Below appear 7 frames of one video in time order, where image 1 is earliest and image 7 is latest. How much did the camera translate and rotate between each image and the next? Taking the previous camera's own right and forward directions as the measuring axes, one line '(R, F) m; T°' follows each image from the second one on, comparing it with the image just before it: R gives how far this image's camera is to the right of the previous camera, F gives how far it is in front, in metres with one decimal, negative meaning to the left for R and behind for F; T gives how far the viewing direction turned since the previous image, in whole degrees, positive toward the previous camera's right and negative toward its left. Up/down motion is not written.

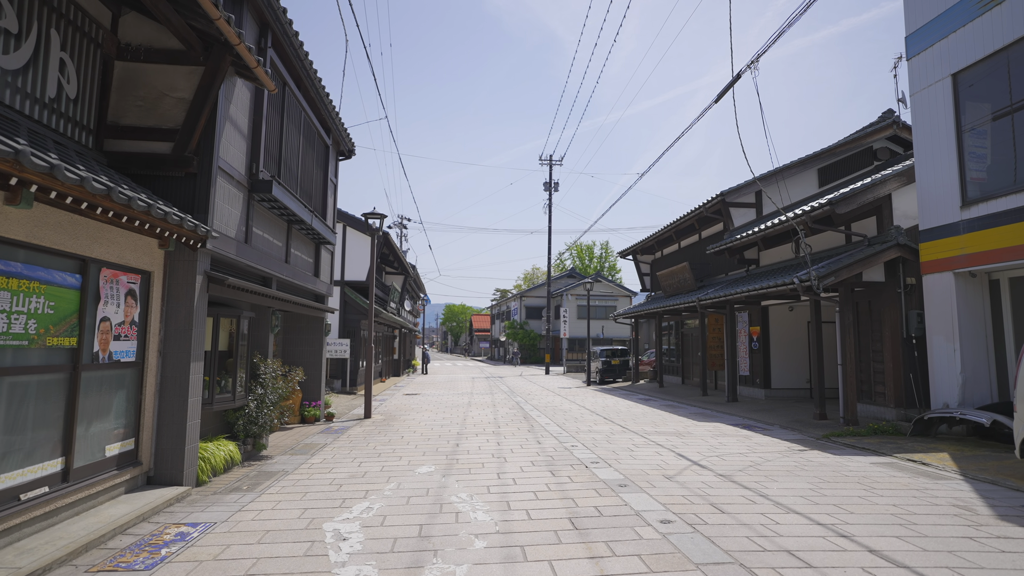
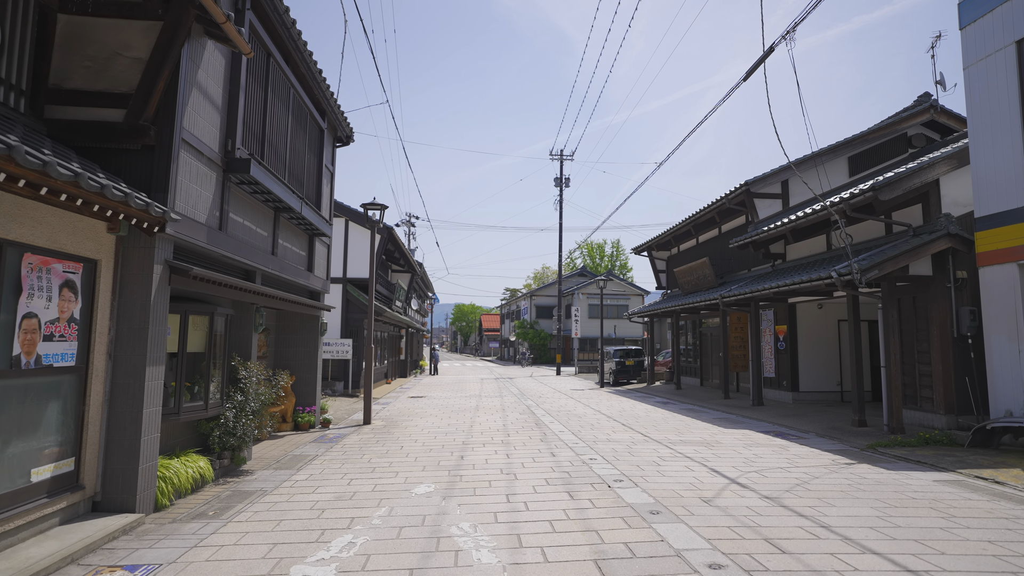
(0.0, +0.9) m; -1°
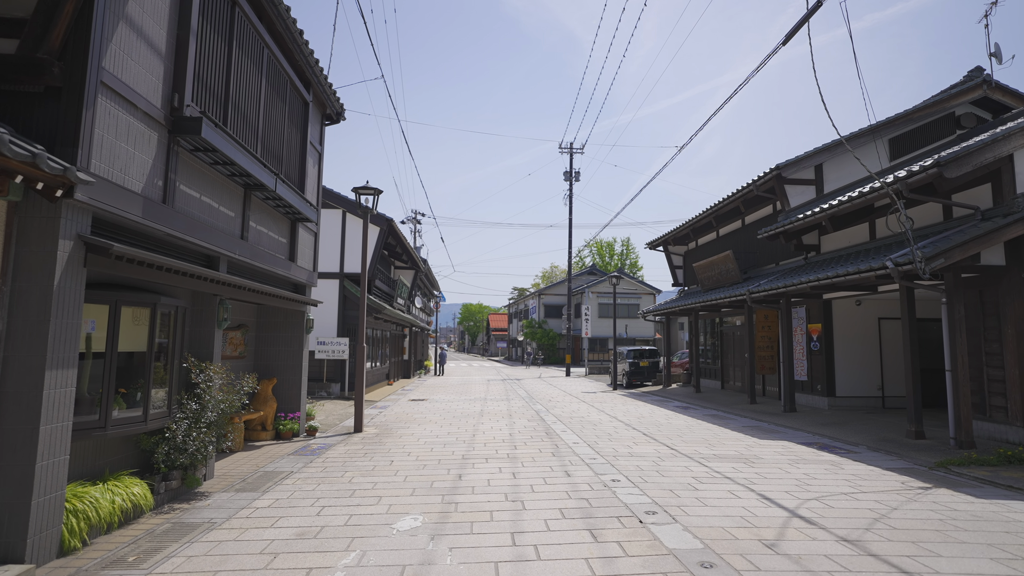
(0.0, +1.2) m; -1°
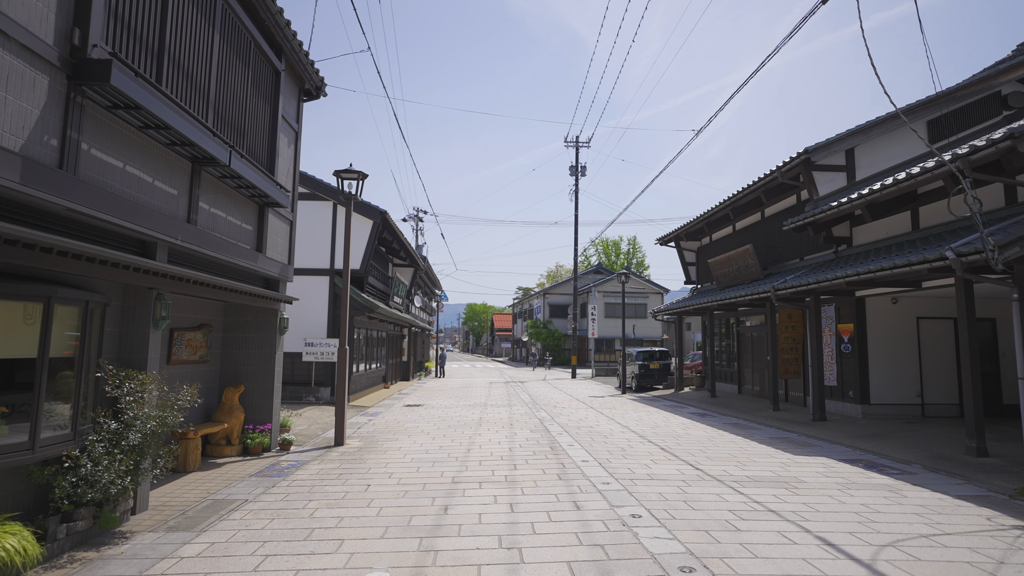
(+0.1, +1.1) m; 0°
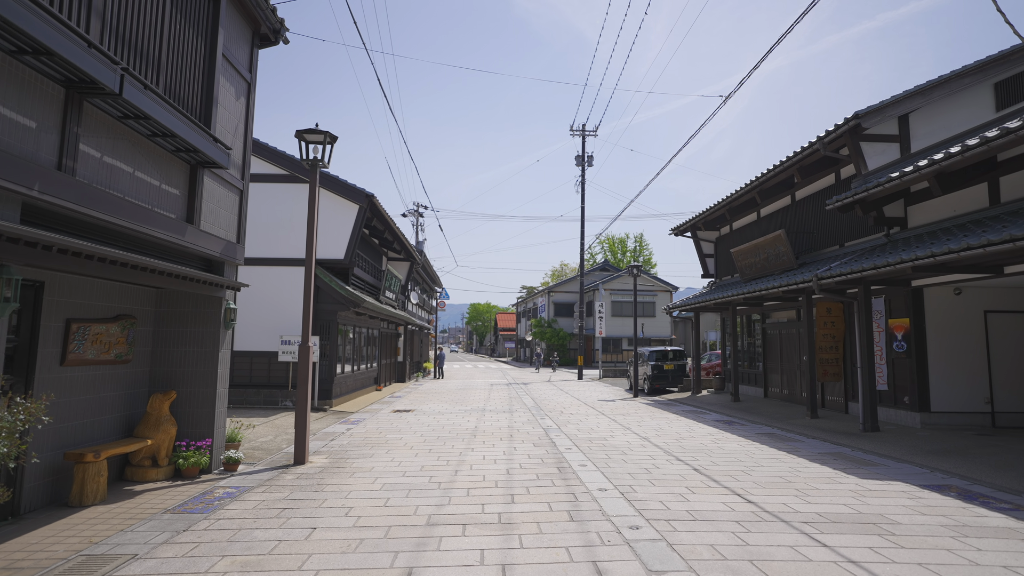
(+0.1, +1.6) m; 0°
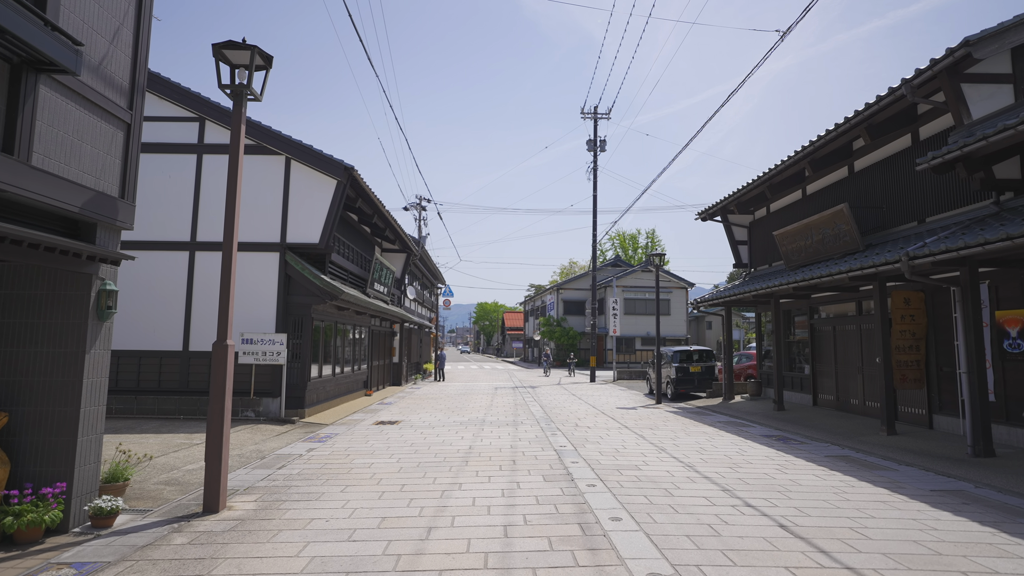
(+0.1, +2.2) m; -1°
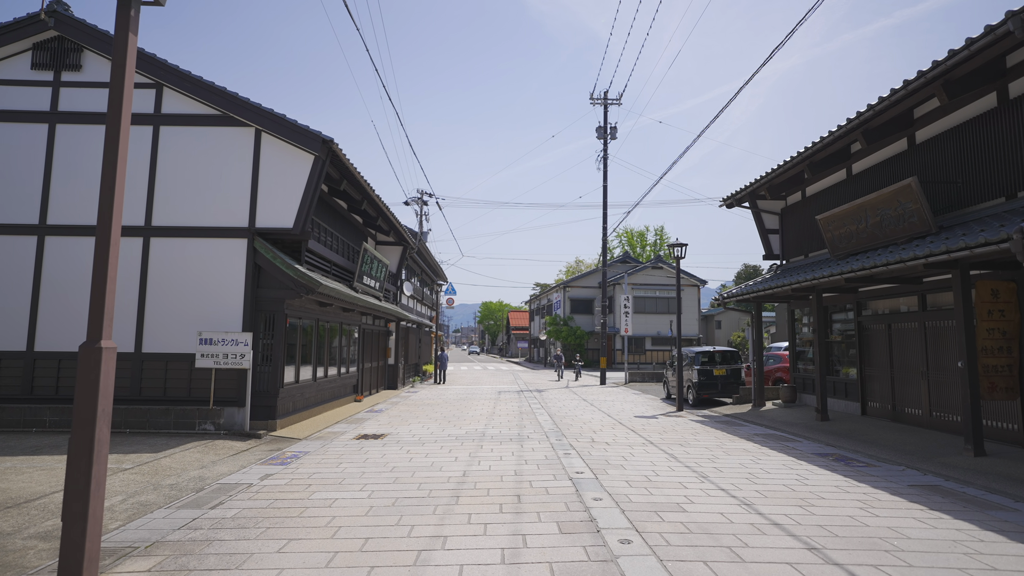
(0.0, +1.7) m; 0°
